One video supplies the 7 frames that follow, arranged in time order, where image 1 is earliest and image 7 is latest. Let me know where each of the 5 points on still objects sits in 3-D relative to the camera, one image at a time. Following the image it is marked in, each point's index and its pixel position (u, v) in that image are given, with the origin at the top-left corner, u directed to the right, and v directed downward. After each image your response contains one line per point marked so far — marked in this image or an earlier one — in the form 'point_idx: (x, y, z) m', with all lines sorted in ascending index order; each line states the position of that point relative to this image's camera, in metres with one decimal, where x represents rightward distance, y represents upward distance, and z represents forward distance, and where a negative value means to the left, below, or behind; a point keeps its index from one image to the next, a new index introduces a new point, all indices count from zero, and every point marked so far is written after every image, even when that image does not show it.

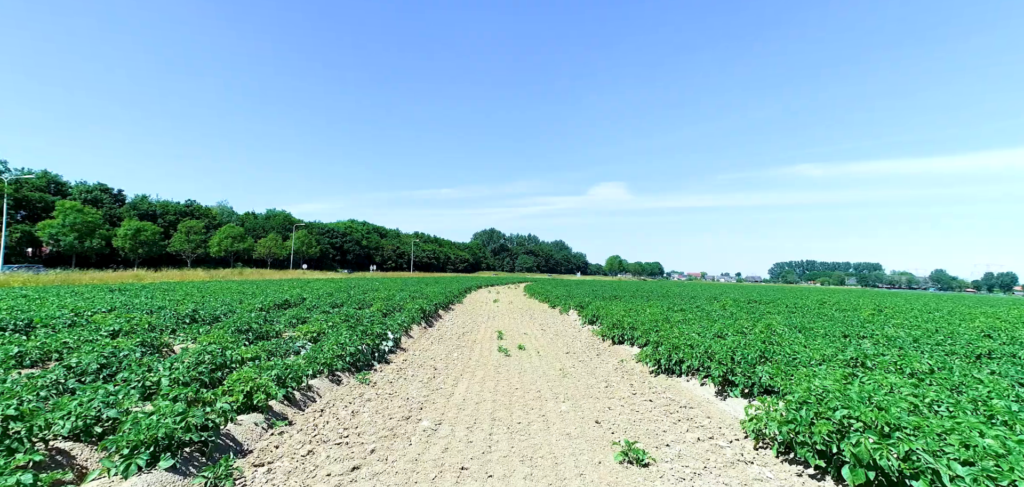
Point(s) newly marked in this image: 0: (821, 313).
0: (+10.0, -2.3, +15.3) m
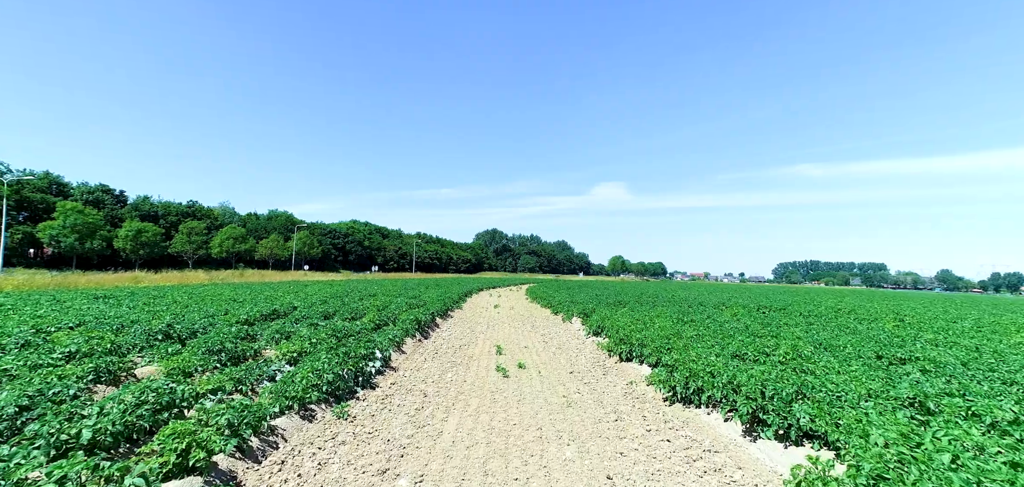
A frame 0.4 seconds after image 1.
0: (+10.0, -2.5, +14.4) m
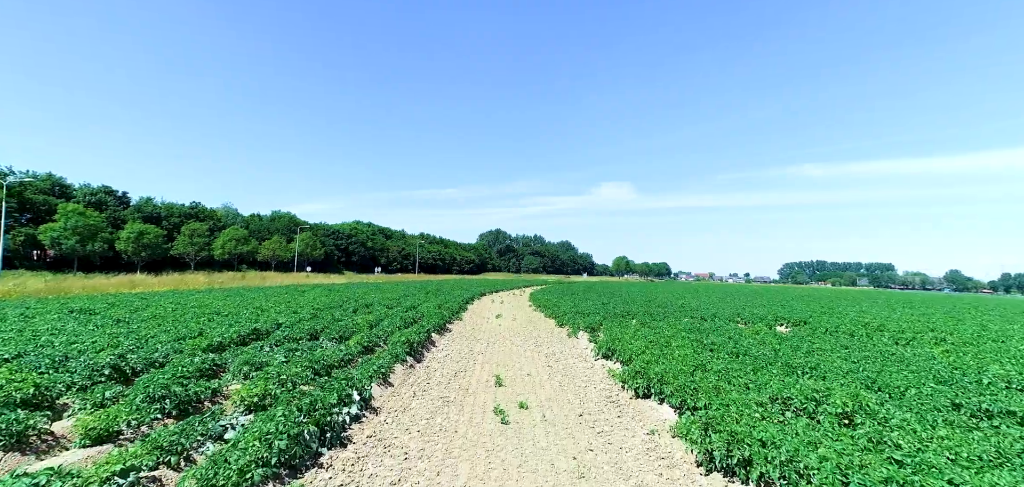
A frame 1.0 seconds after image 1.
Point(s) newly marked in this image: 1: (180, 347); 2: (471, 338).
0: (+10.0, -2.8, +13.0) m
1: (-7.4, -2.3, +10.6) m
2: (-1.6, -3.6, +17.9) m
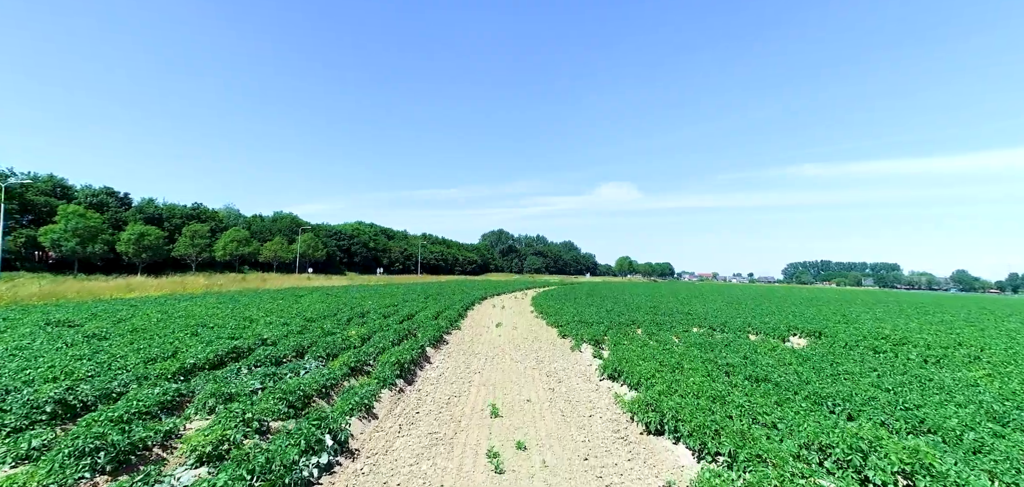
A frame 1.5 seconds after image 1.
0: (+10.0, -3.1, +12.0) m
1: (-7.4, -2.6, +9.6) m
2: (-1.6, -3.9, +17.0) m
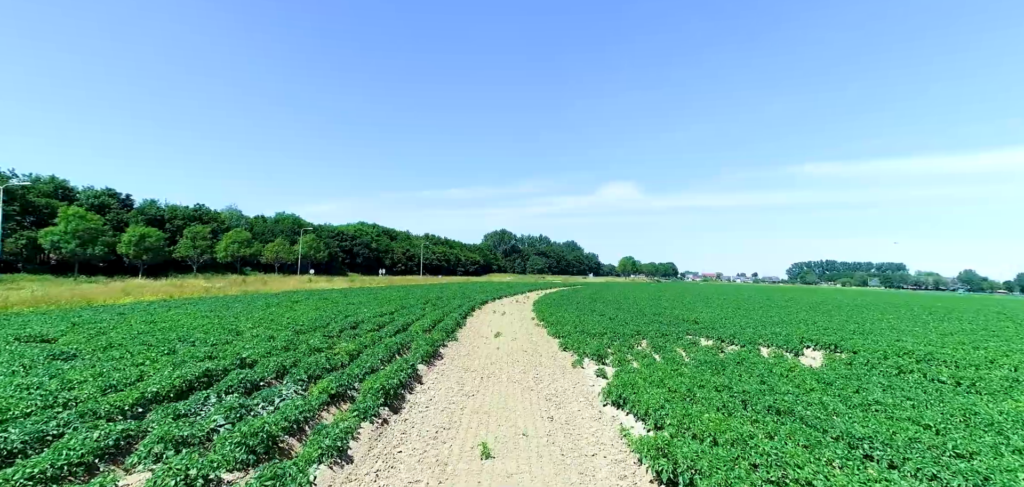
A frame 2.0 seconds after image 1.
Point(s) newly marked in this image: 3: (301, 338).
0: (+9.9, -3.4, +10.9) m
1: (-7.6, -3.0, +8.6) m
2: (-1.6, -4.2, +15.9) m
3: (-8.1, -3.6, +18.4) m
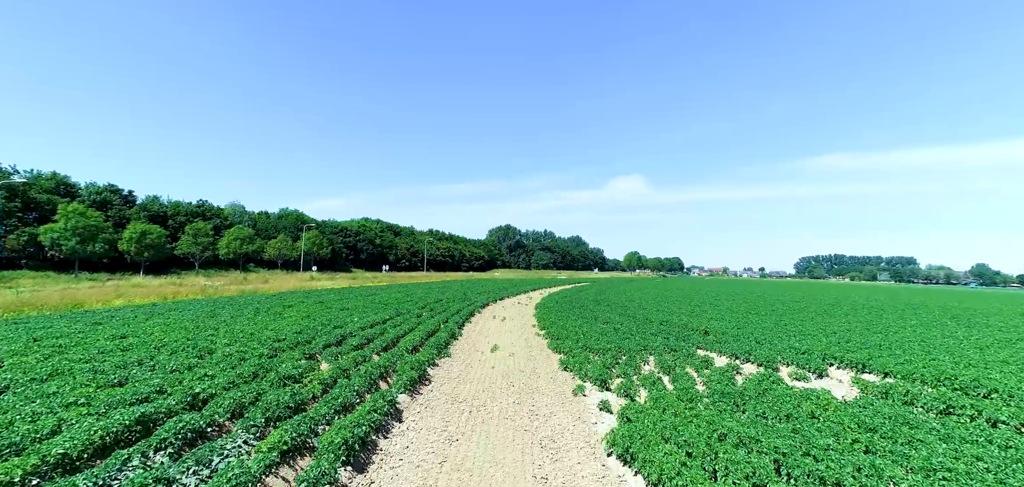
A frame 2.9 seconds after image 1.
0: (+9.6, -3.9, +9.1) m
1: (-7.8, -3.5, +7.0) m
2: (-1.8, -4.7, +14.2) m
3: (-8.3, -4.1, +16.8) m
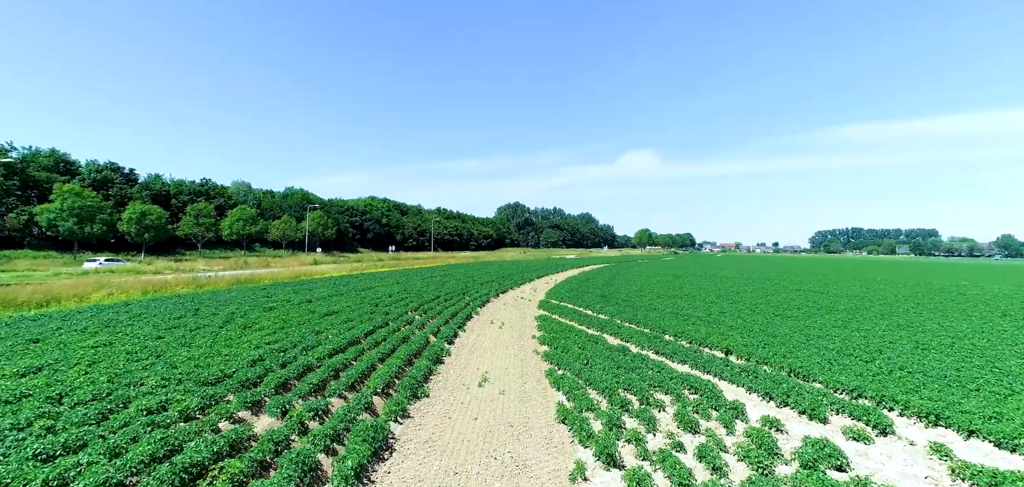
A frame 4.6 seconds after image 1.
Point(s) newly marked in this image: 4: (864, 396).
0: (+9.0, -5.1, +5.2) m
1: (-8.5, -4.9, +3.5) m
2: (-2.4, -5.7, +10.7) m
3: (-8.8, -5.0, +13.4) m
4: (+12.4, -5.3, +17.0) m
